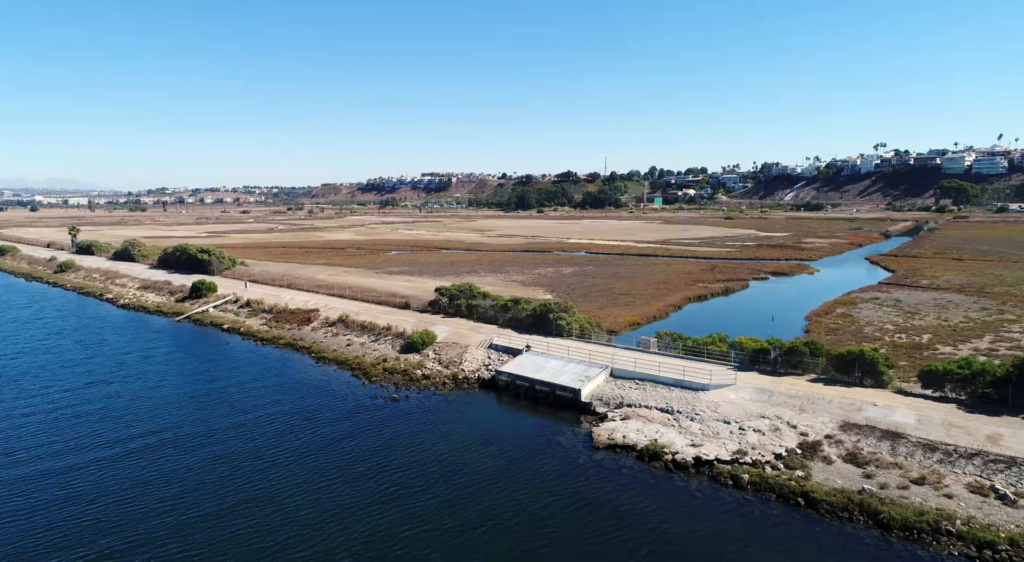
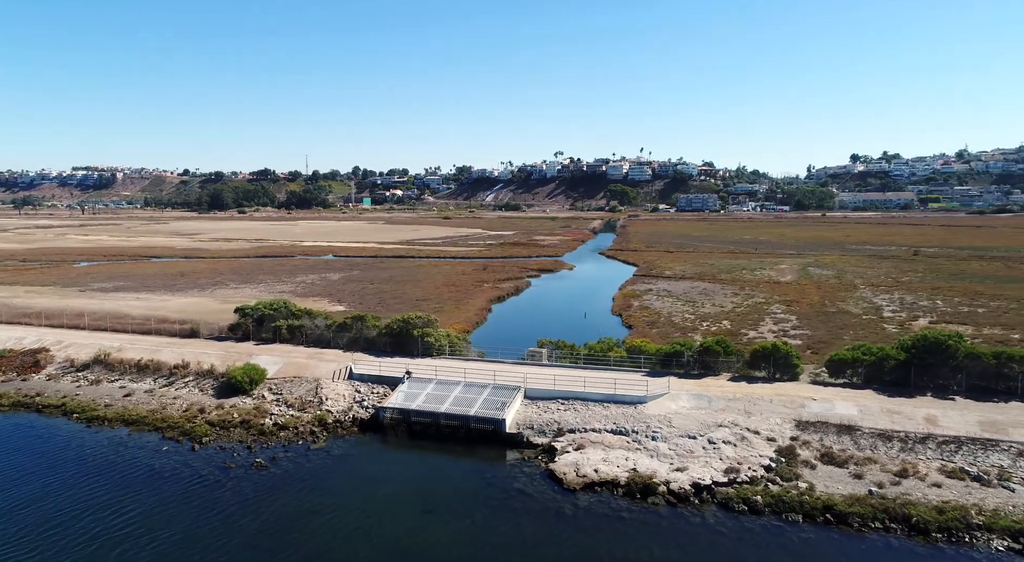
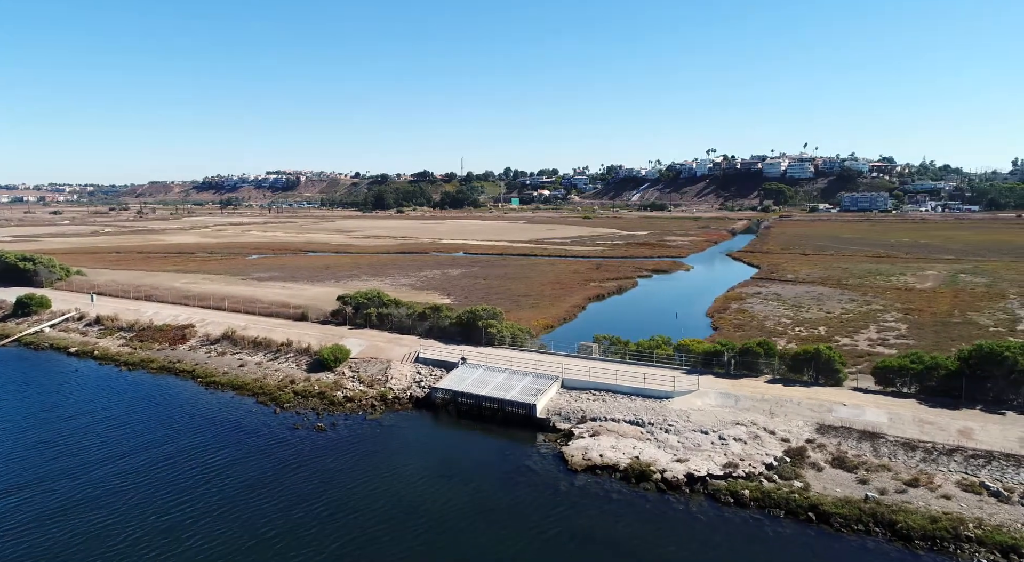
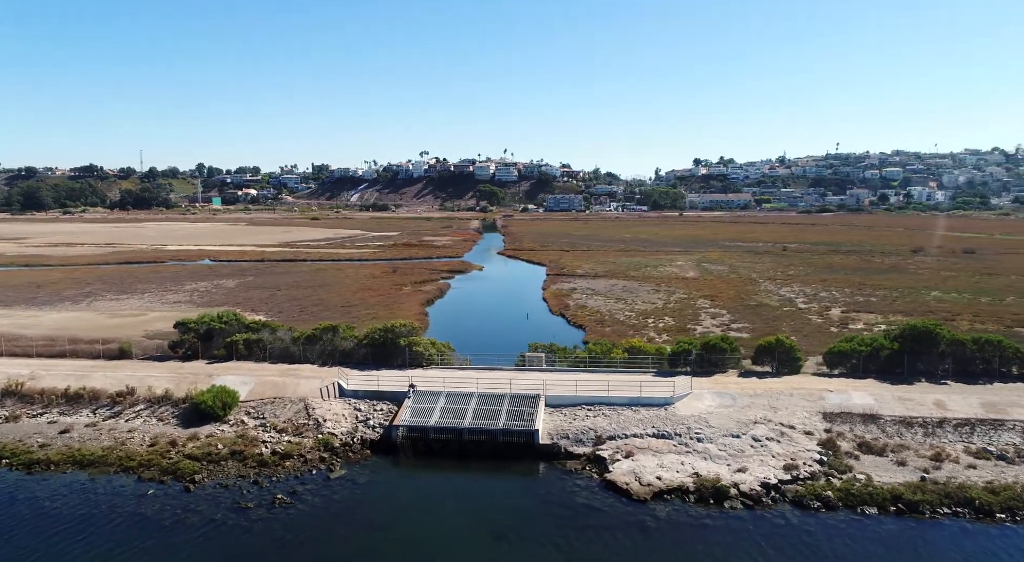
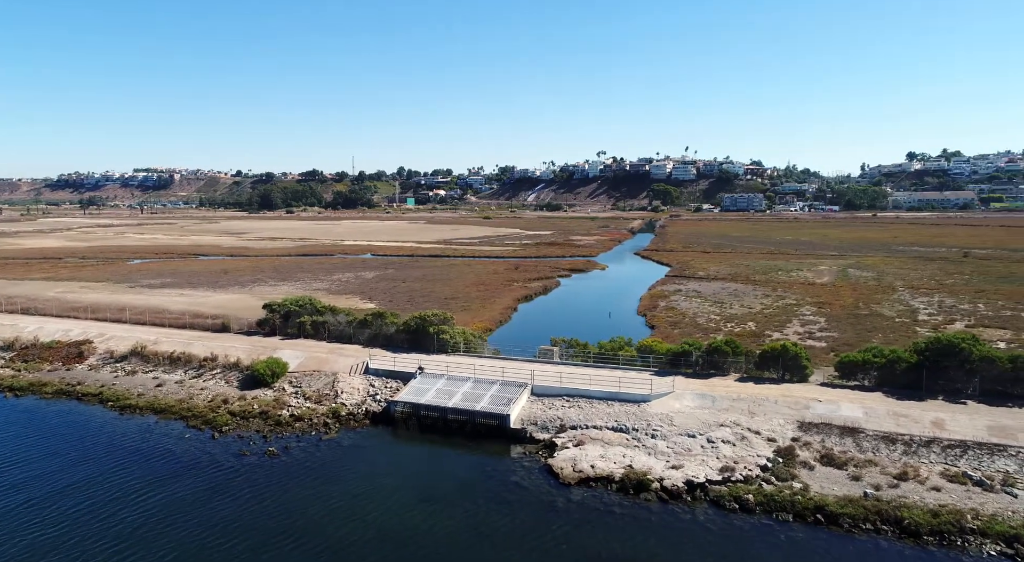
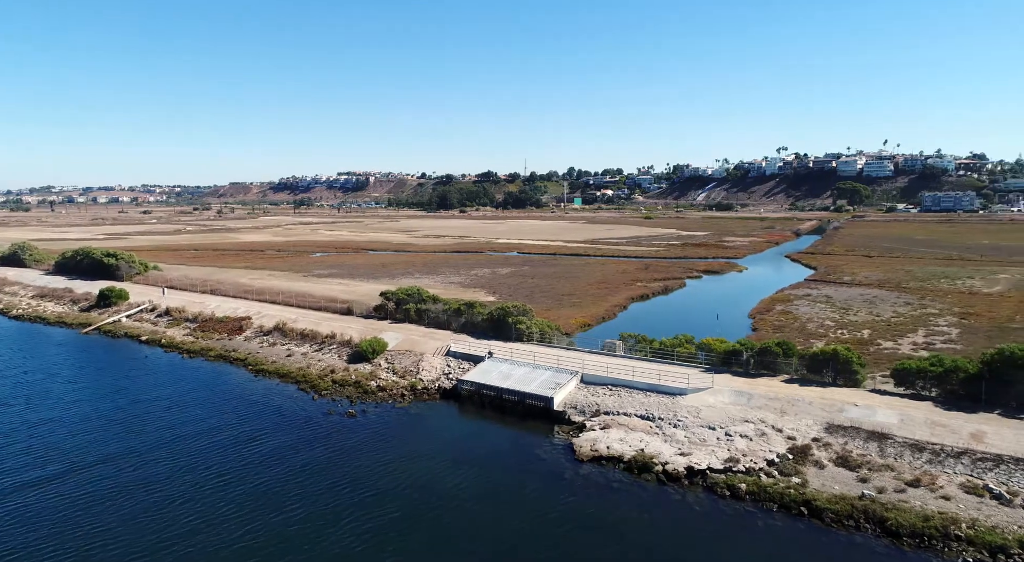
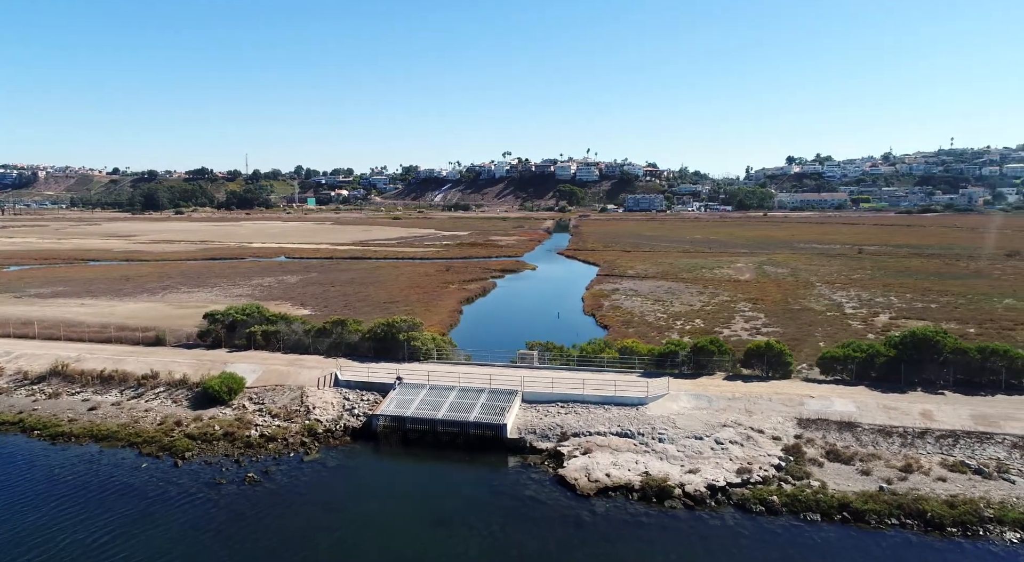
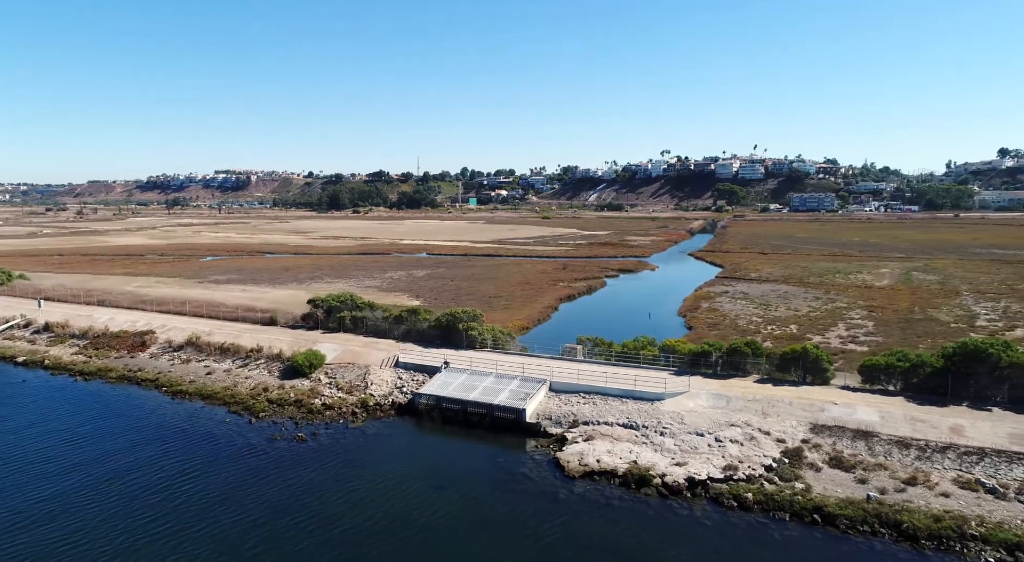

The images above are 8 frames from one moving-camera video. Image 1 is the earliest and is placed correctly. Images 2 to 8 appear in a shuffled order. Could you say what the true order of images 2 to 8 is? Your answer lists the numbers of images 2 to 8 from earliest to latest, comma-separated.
6, 3, 8, 5, 2, 7, 4
